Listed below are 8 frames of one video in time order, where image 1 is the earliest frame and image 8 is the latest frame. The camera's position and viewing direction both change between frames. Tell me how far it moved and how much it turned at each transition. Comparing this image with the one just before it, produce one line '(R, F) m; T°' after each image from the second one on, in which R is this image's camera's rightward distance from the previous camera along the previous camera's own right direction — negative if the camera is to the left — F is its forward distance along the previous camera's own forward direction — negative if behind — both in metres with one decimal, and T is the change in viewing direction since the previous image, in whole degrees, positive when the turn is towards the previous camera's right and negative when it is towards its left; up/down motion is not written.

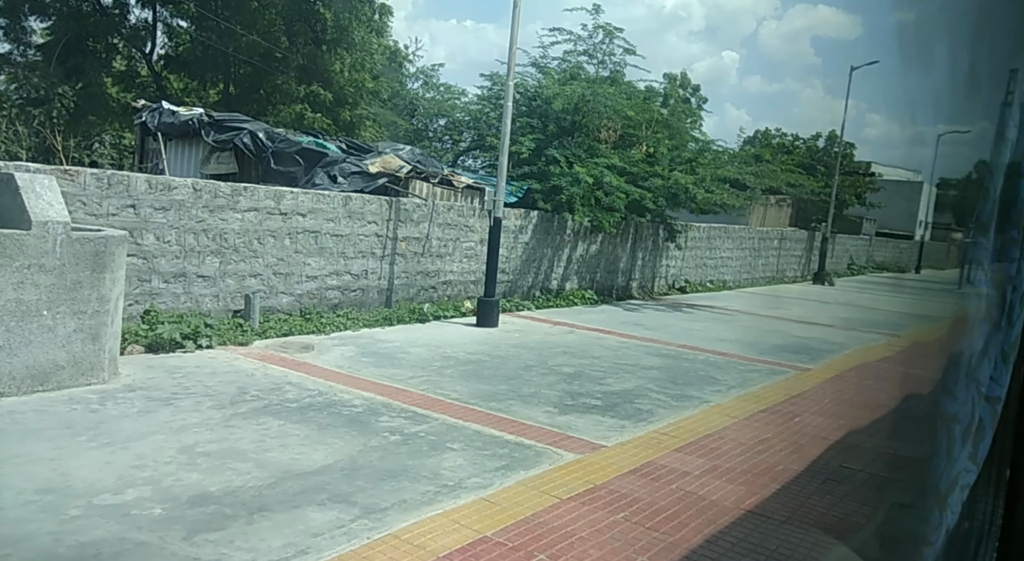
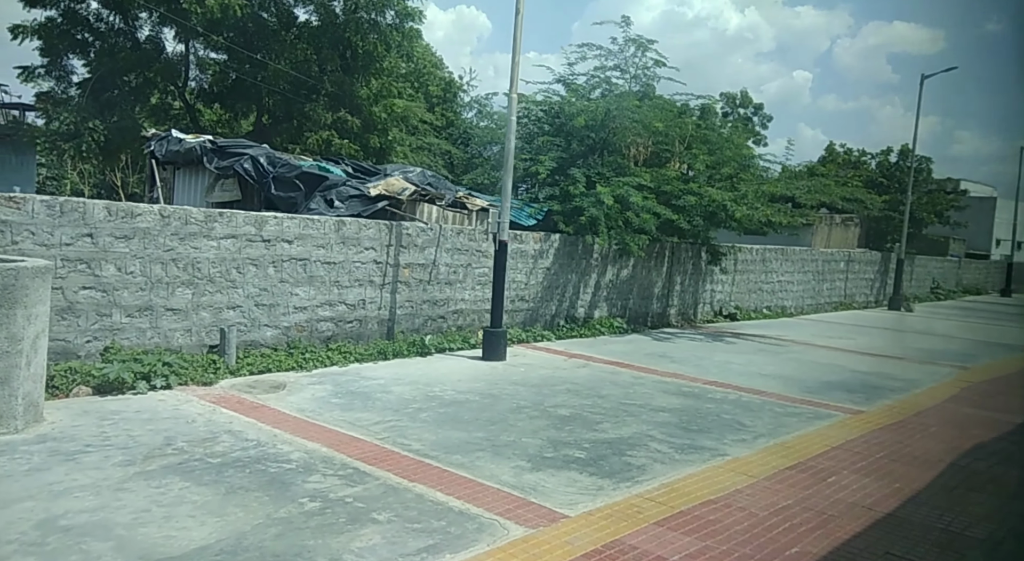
(+0.7, +1.0) m; -4°
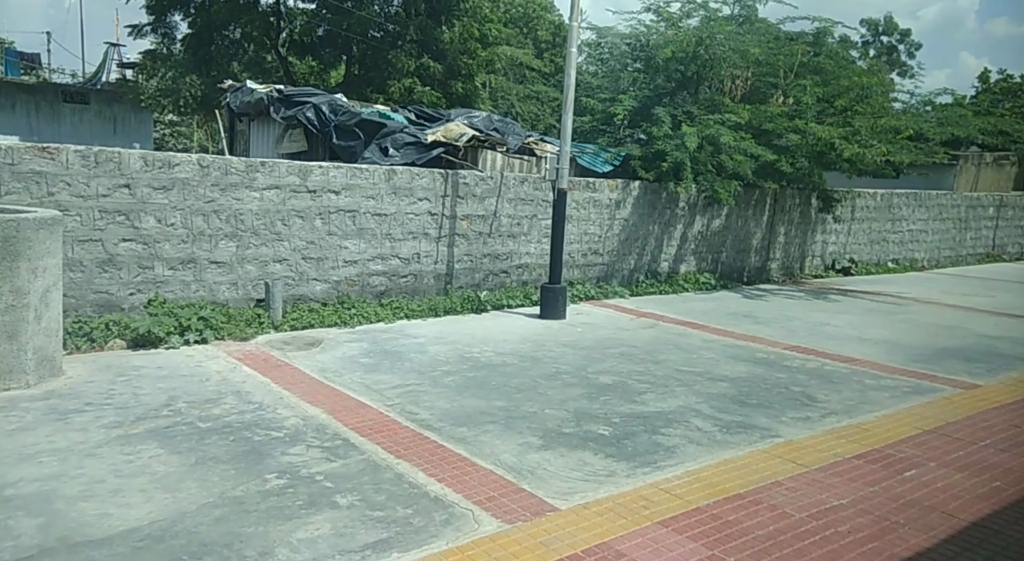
(+0.6, +0.7) m; -8°
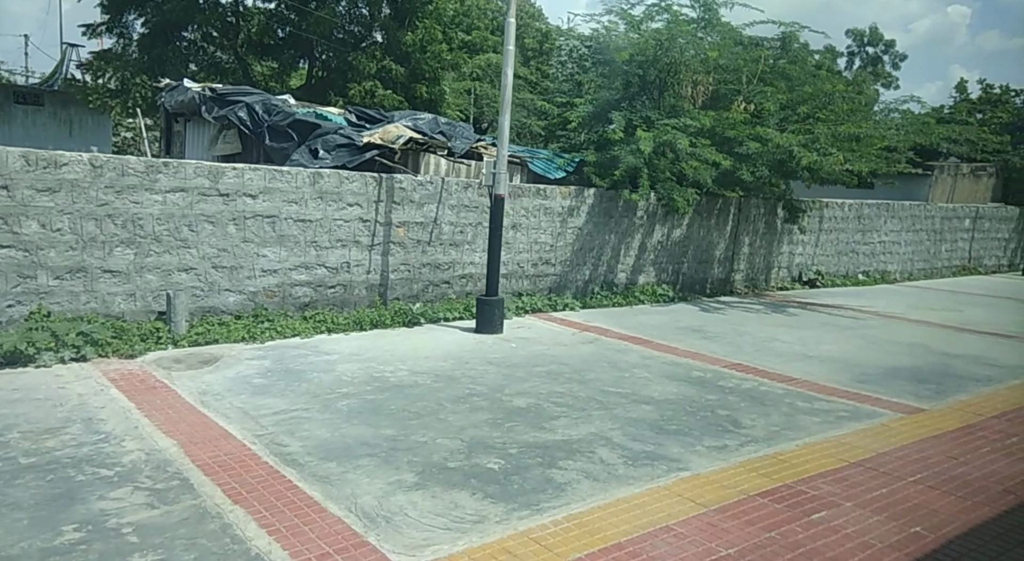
(+0.6, +0.6) m; +1°
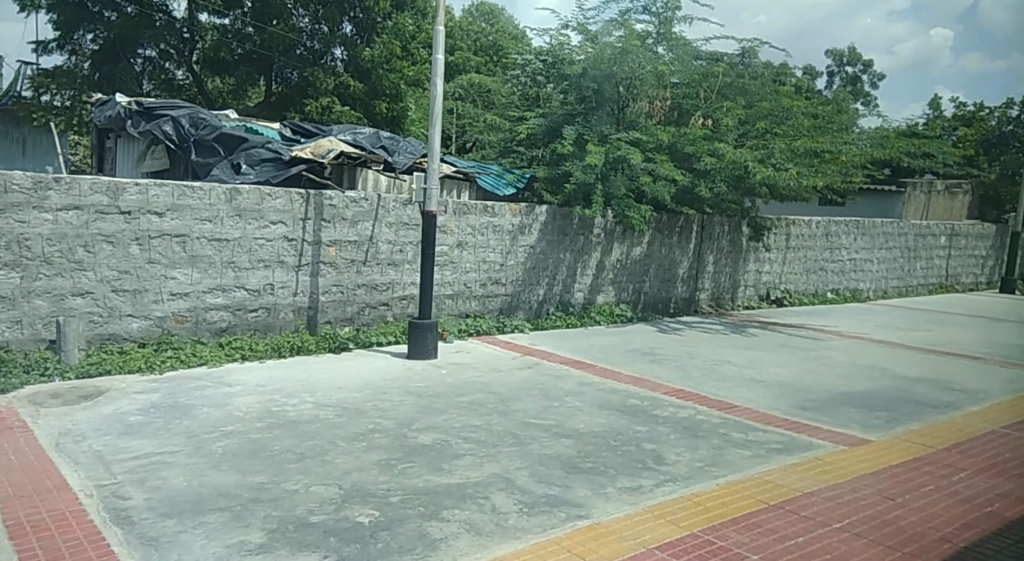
(+0.6, +0.6) m; +1°
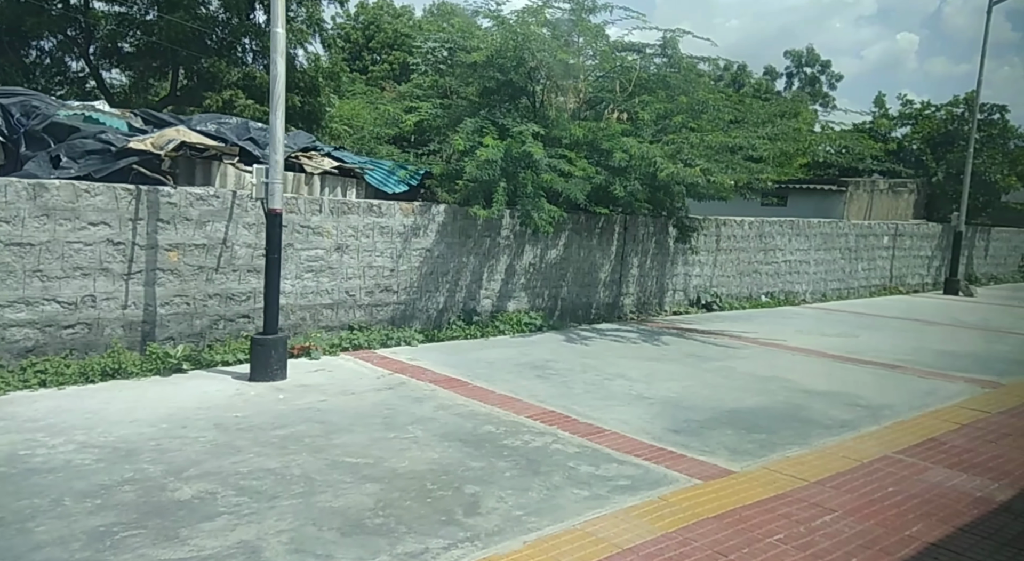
(+1.0, +1.0) m; +2°
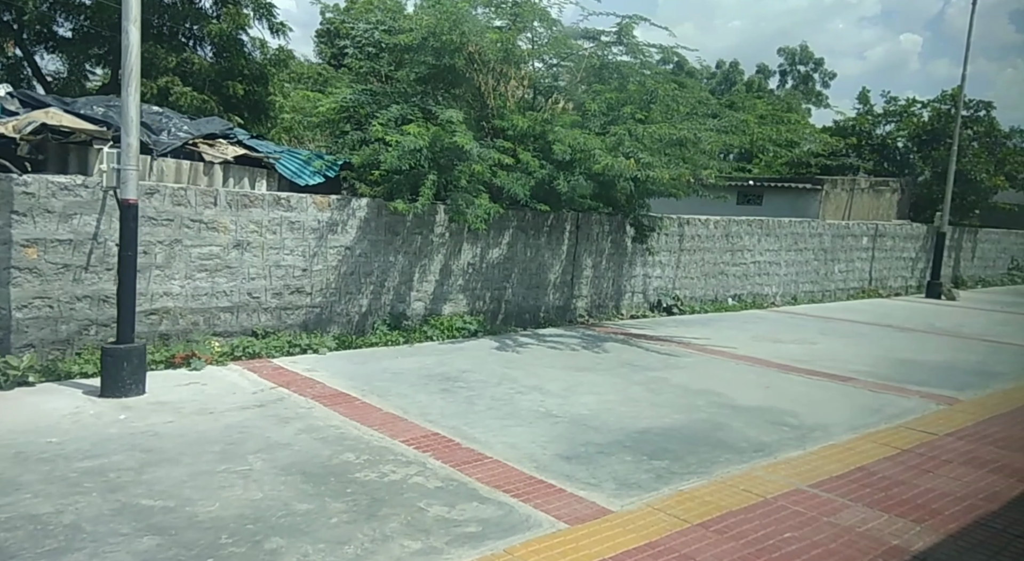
(+0.9, +0.9) m; 0°
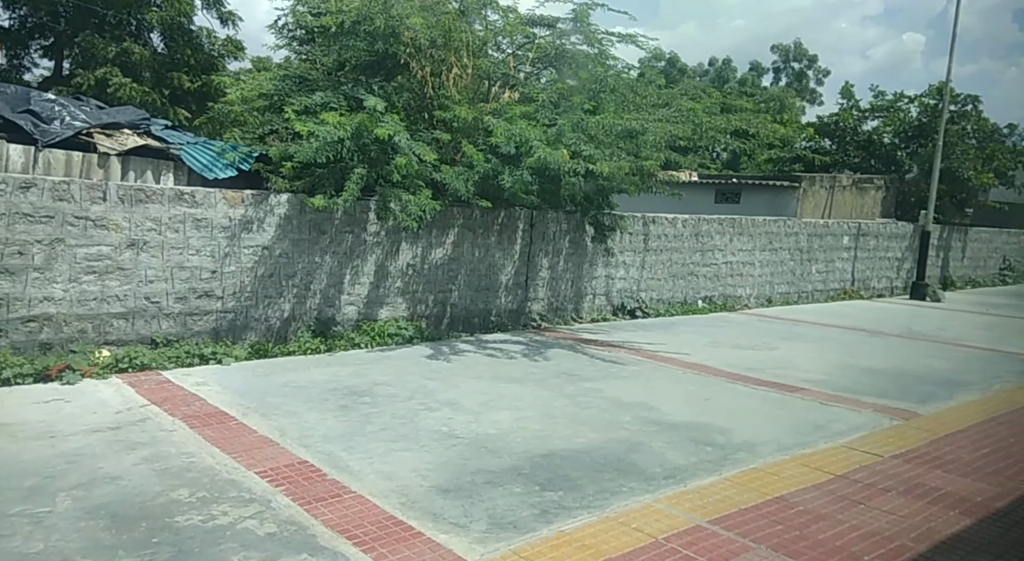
(+0.8, +0.8) m; 0°
